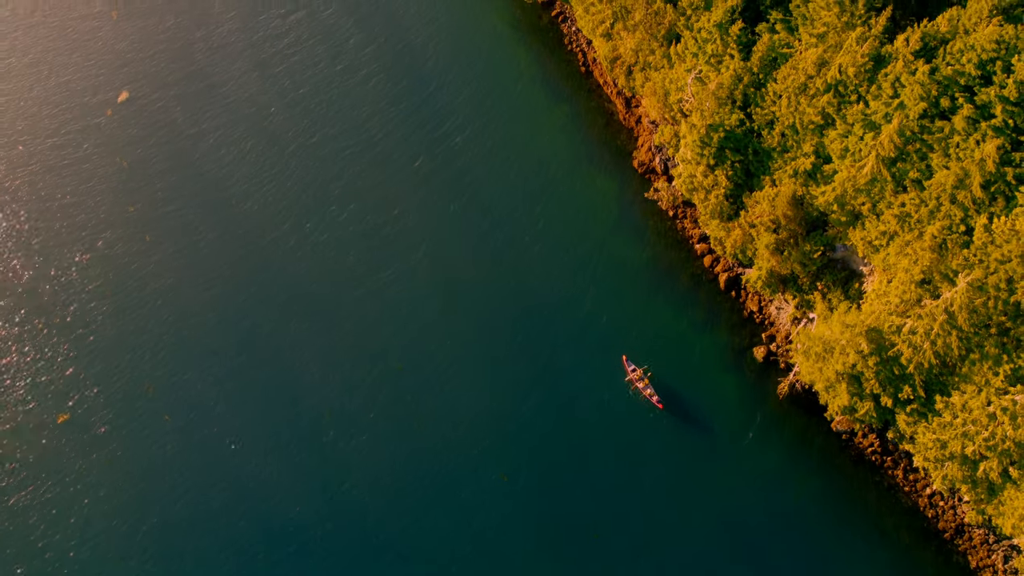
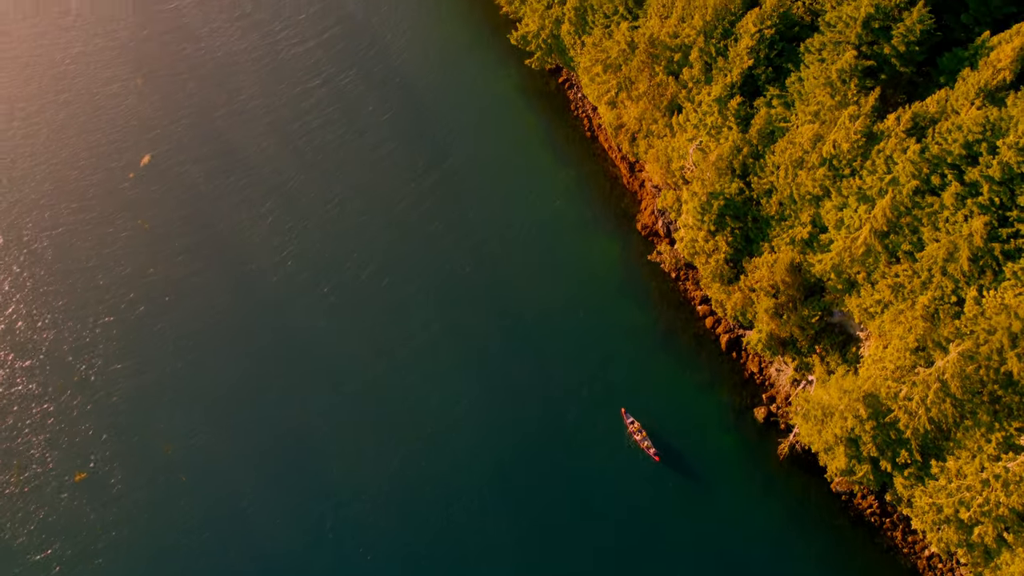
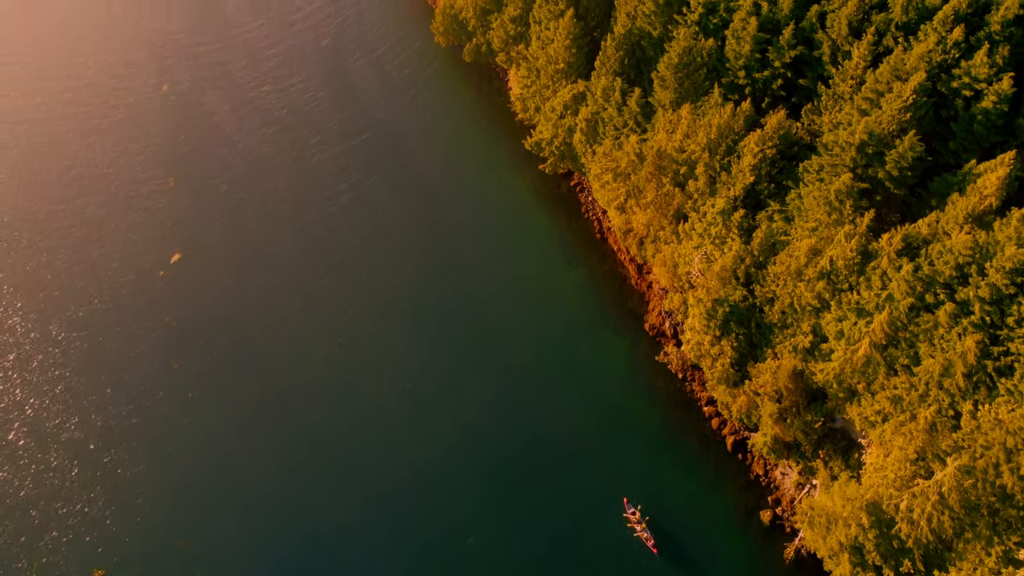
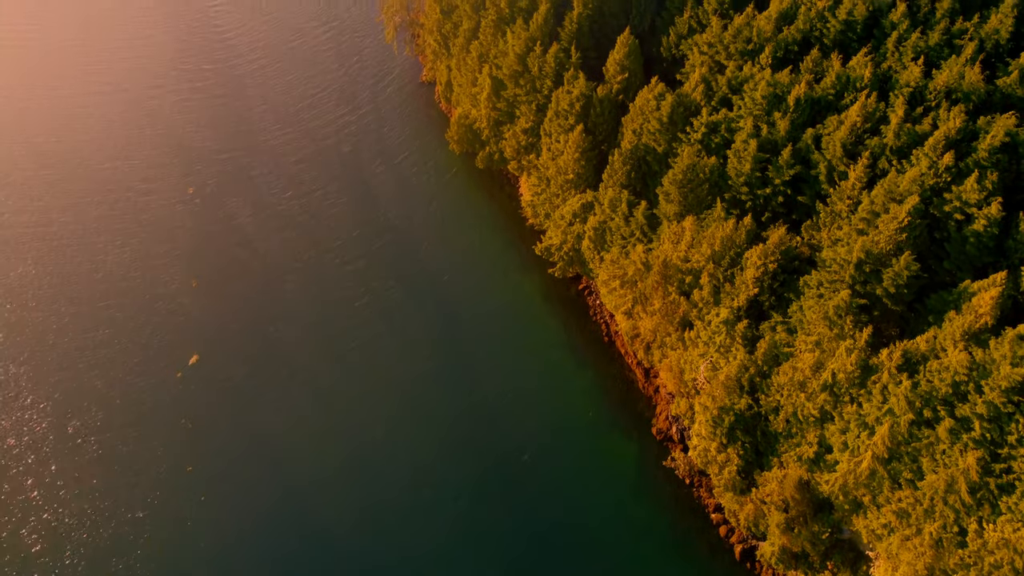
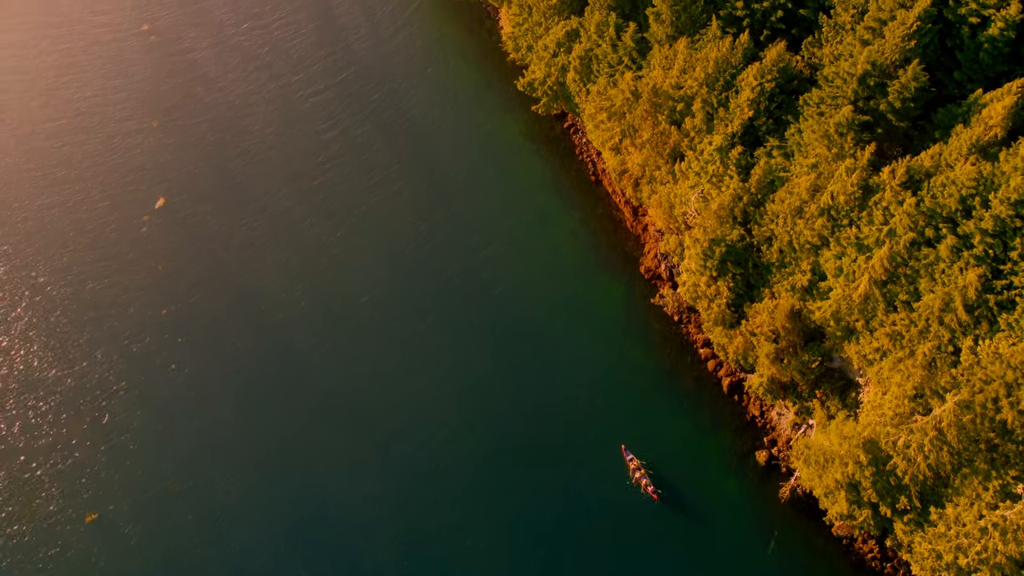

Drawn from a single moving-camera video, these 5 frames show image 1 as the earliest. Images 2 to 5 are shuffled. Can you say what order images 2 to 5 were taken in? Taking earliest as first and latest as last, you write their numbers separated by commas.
2, 5, 3, 4
